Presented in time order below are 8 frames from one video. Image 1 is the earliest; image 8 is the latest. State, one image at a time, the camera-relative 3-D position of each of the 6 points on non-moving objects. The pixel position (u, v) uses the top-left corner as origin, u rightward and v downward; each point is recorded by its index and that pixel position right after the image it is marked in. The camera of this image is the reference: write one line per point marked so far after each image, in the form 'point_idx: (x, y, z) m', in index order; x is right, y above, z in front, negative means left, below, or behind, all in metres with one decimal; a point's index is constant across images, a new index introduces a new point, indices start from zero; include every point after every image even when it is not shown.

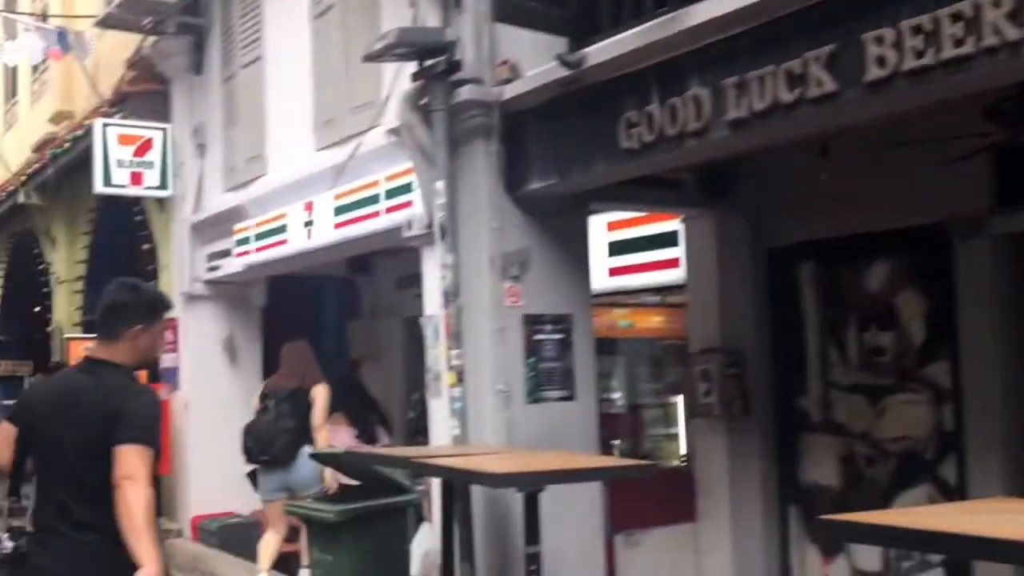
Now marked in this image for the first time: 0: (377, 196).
0: (-0.8, +0.5, +6.5) m
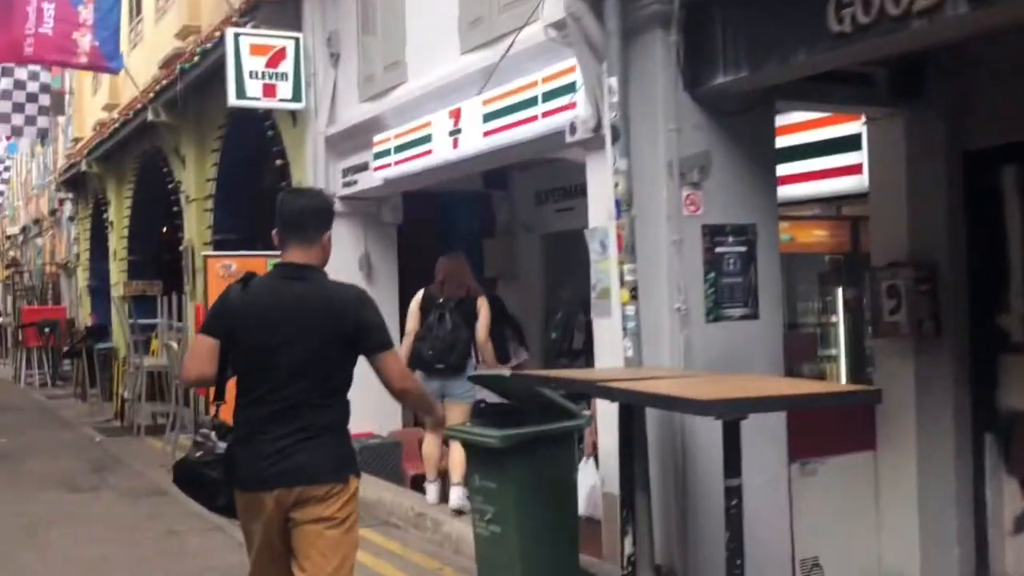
0: (+0.1, +1.0, +6.0) m
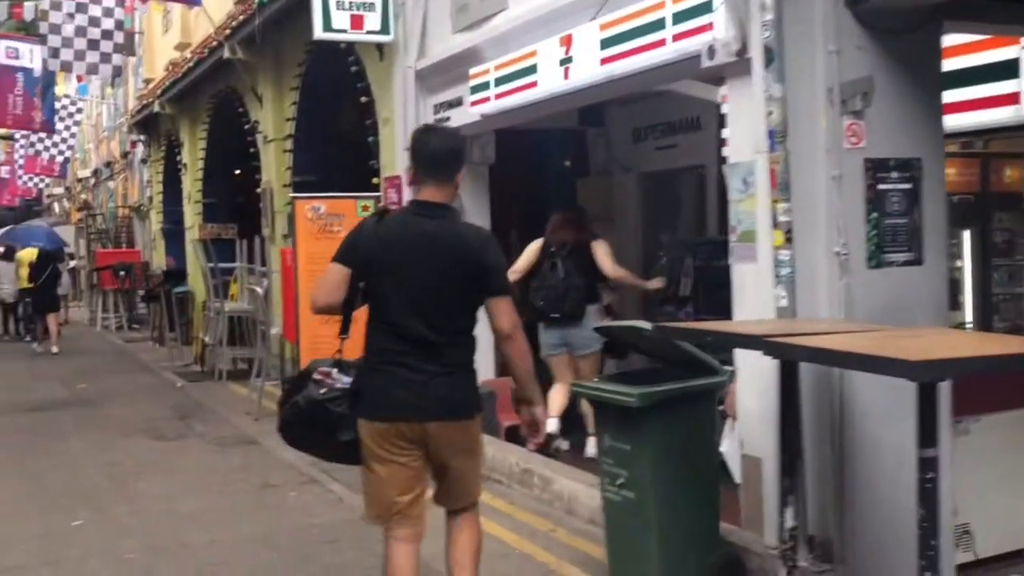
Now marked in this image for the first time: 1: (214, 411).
0: (+0.7, +1.3, +5.4) m
1: (-2.6, -1.1, +10.0) m
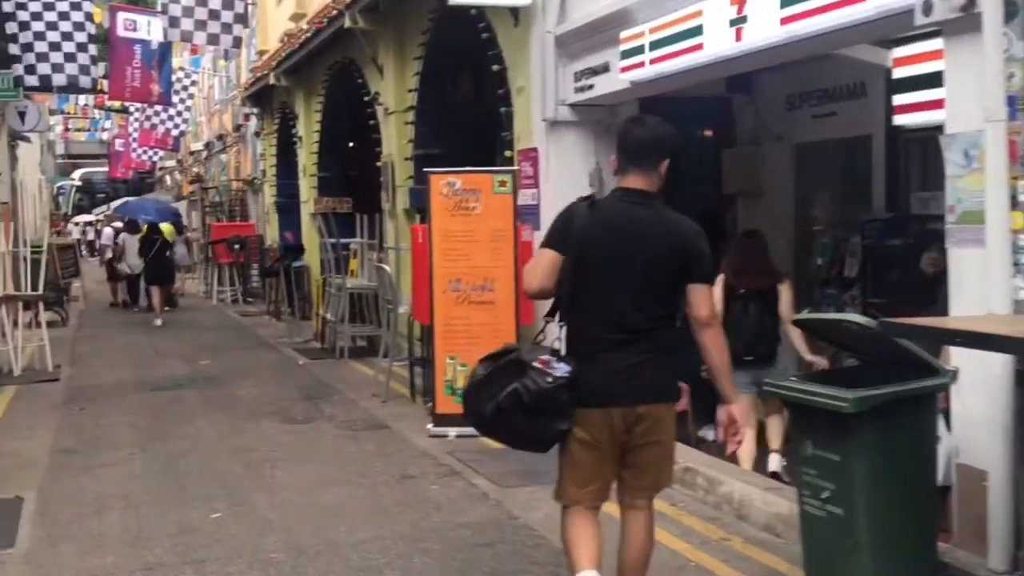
0: (+1.5, +1.3, +4.8) m
1: (-1.5, -0.9, +9.7) m
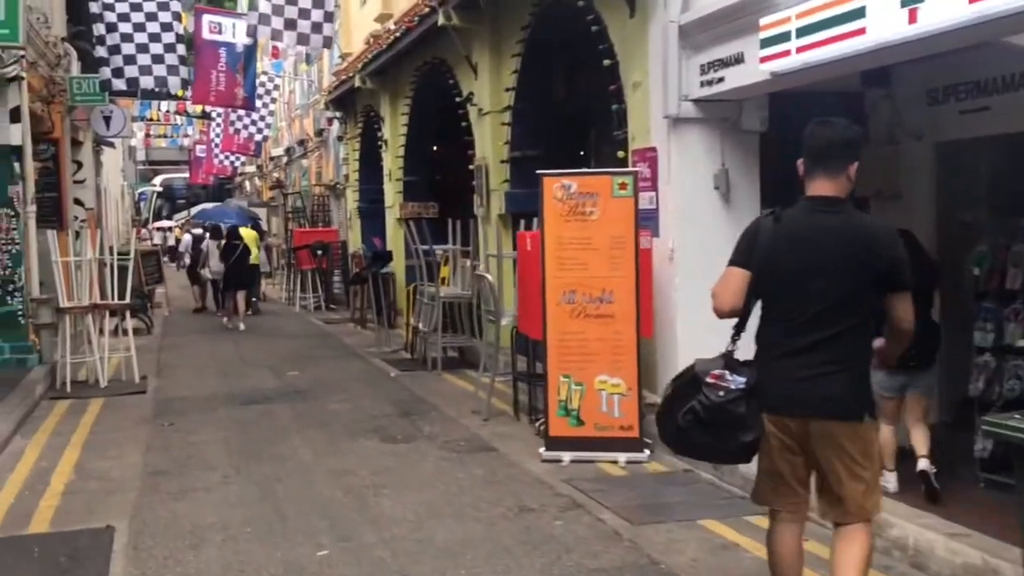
0: (+2.1, +1.3, +4.1) m
1: (-0.6, -1.0, +9.1) m
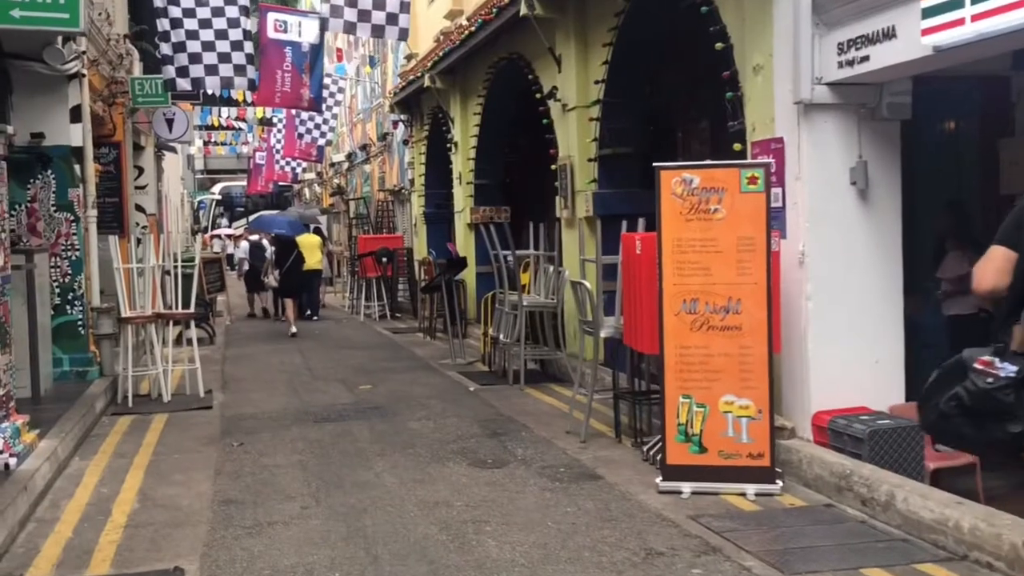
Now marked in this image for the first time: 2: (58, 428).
0: (+2.5, +1.2, +3.2) m
1: (+0.1, -1.0, +8.3) m
2: (-3.2, -1.0, +8.1) m
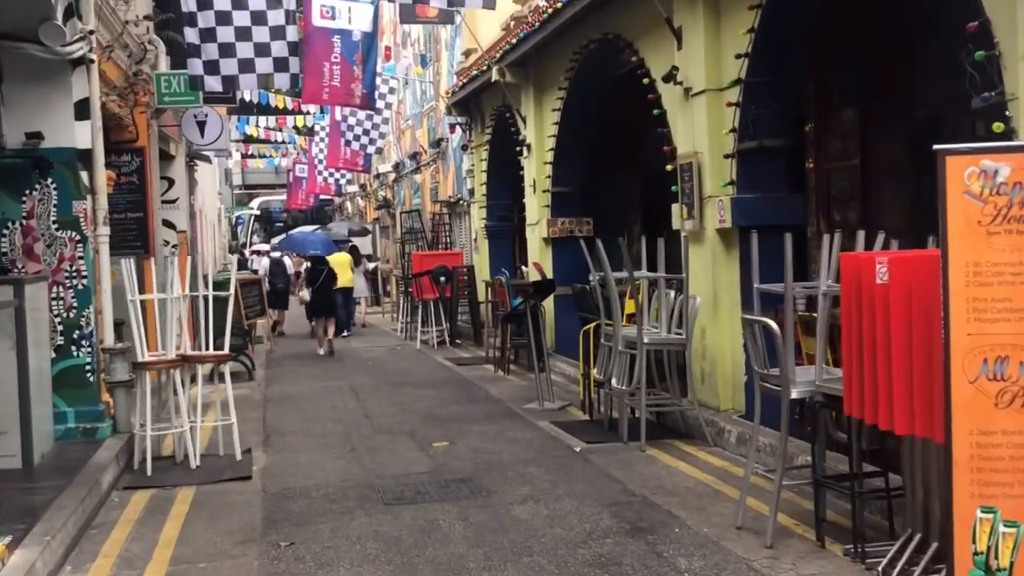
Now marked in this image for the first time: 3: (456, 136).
0: (+3.1, +1.1, +0.9) m
1: (+0.9, -1.2, +6.1) m
2: (-2.4, -1.2, +5.9) m
3: (-1.0, +2.6, +19.4) m
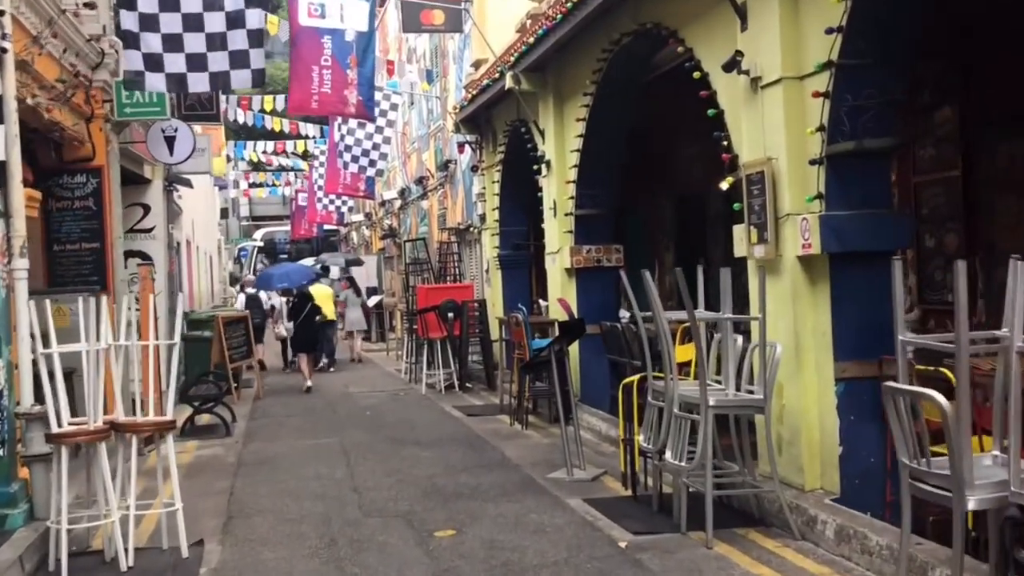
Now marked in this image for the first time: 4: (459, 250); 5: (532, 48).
0: (+3.2, +1.1, -1.0) m
1: (+1.0, -1.4, +4.2) m
2: (-2.3, -1.4, +4.0) m
3: (-0.7, +2.0, +17.6) m
4: (-0.9, +0.6, +18.3) m
5: (+0.2, +2.5, +11.6) m
